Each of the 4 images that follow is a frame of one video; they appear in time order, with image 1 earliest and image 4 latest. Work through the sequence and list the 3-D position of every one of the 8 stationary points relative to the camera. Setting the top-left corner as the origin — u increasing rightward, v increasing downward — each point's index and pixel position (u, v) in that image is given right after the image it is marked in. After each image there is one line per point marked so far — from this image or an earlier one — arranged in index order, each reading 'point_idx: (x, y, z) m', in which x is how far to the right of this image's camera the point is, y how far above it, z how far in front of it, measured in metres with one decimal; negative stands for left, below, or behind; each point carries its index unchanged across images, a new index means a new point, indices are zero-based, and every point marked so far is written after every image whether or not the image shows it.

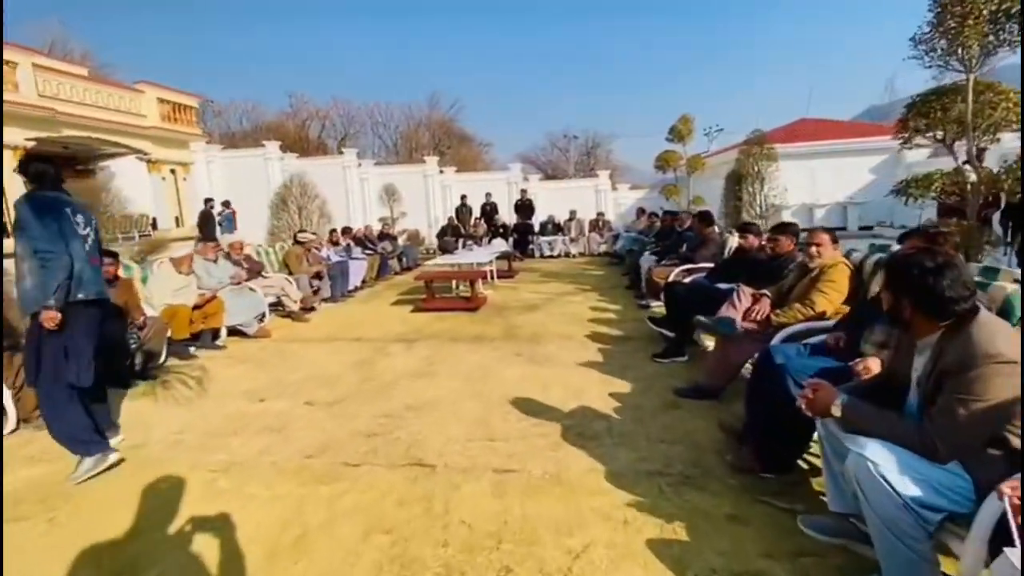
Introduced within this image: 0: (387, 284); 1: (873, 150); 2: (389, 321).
0: (-2.9, +0.1, +10.9) m
1: (+12.6, +4.8, +16.5) m
2: (-1.9, -0.5, +7.4) m
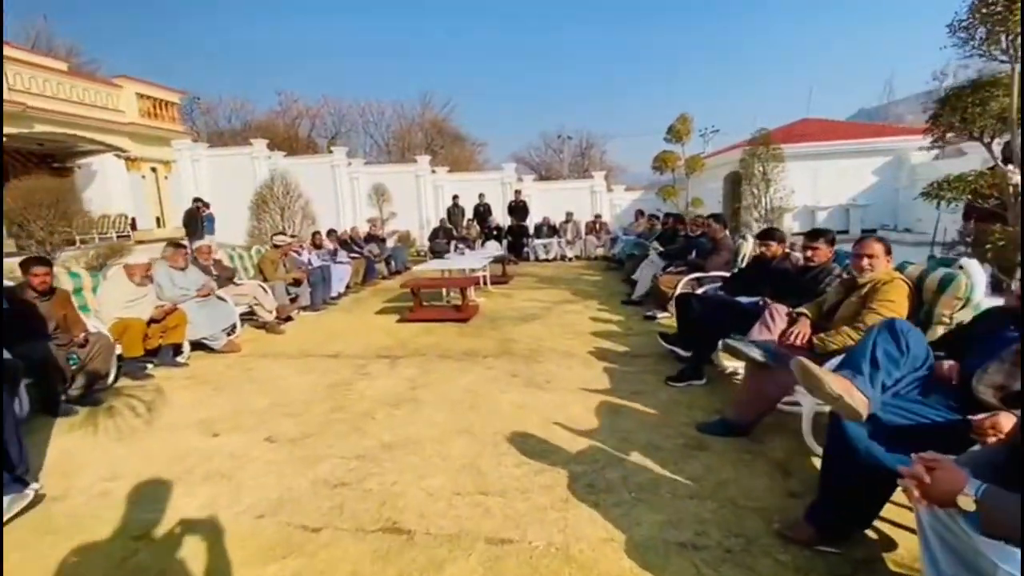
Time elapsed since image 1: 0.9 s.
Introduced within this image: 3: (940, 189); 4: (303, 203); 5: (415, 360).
0: (-3.0, -0.1, +10.2) m
1: (+12.4, +4.7, +16.1) m
2: (-2.0, -0.6, +6.8) m
3: (+5.4, +1.2, +6.0) m
4: (-8.5, +3.4, +19.2) m
5: (-1.1, -0.9, +5.6) m
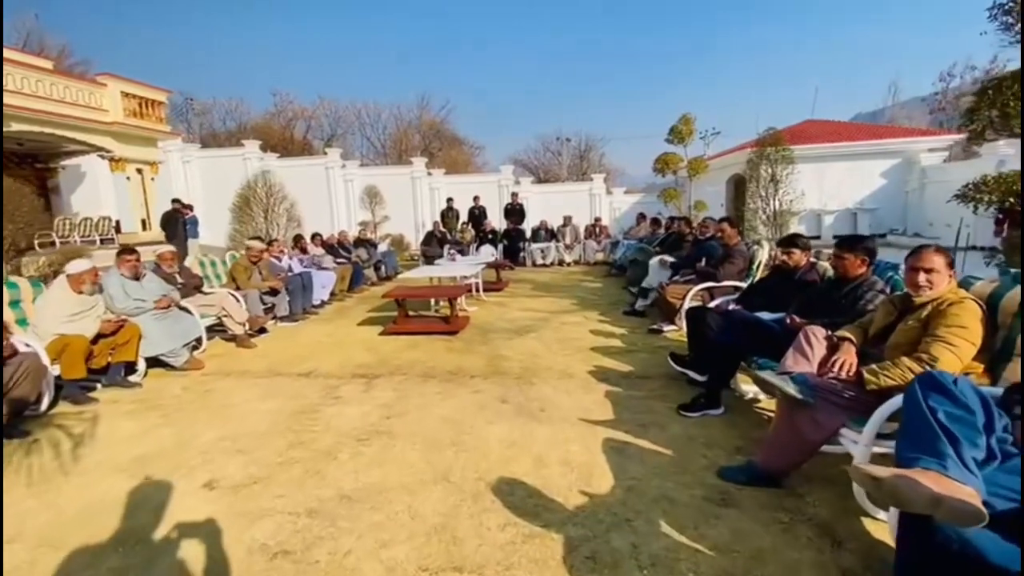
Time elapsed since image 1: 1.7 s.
0: (-3.1, -0.2, +9.6) m
1: (+12.3, +4.4, +15.5) m
2: (-2.1, -0.8, +6.2) m
3: (+5.3, +1.1, +5.4) m
4: (-8.7, +3.2, +18.7) m
5: (-1.2, -1.0, +5.0) m
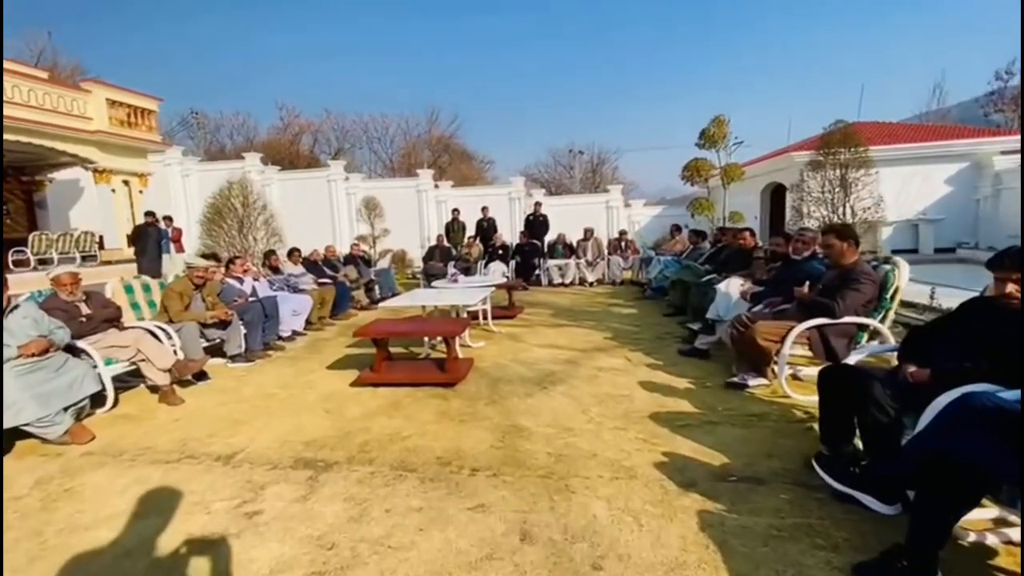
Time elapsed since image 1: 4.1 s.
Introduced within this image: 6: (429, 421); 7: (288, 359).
0: (-2.8, -0.7, +7.9) m
1: (+12.7, +3.8, +13.6) m
2: (-1.9, -1.1, +4.5) m
3: (+5.5, +0.8, +3.6) m
4: (-8.2, +2.5, +17.2) m
5: (-1.1, -1.3, +3.2) m
6: (-0.7, -1.1, +4.0) m
7: (-3.0, -0.9, +6.2) m
